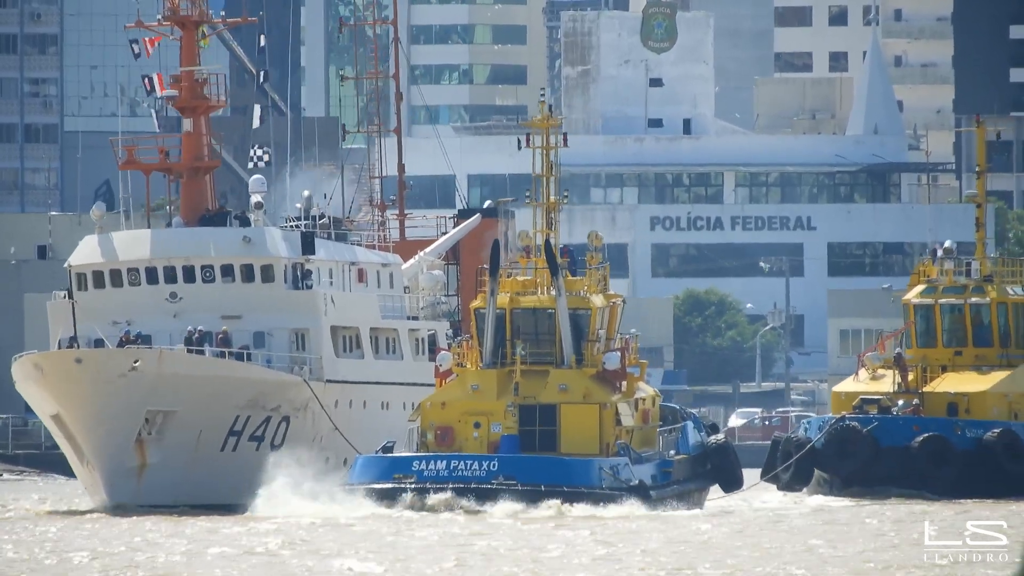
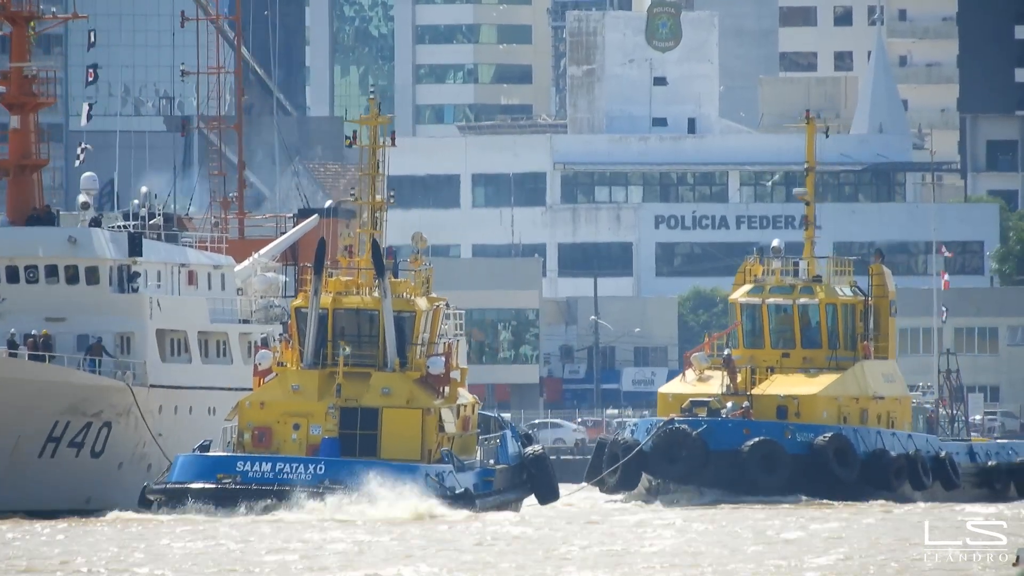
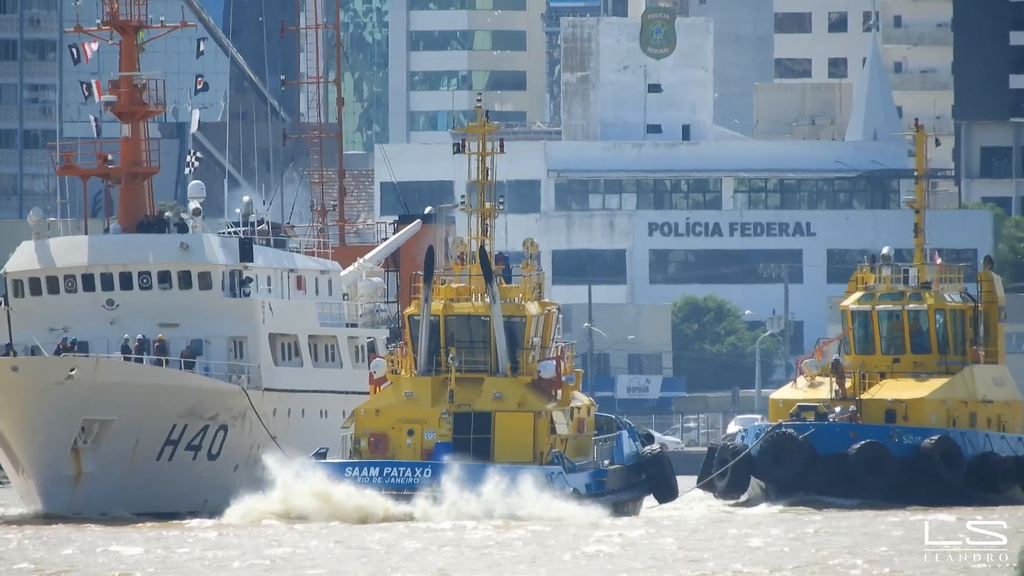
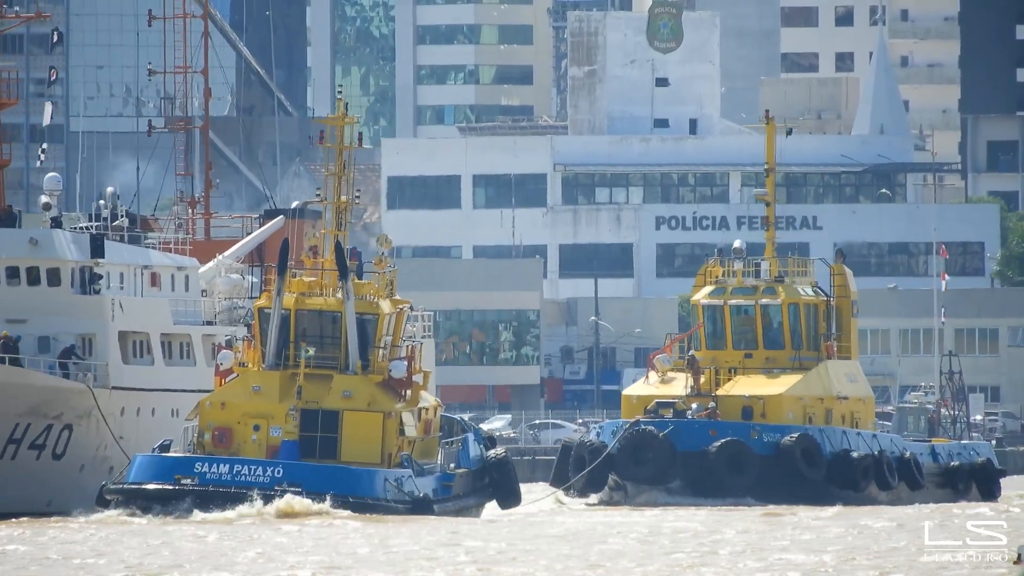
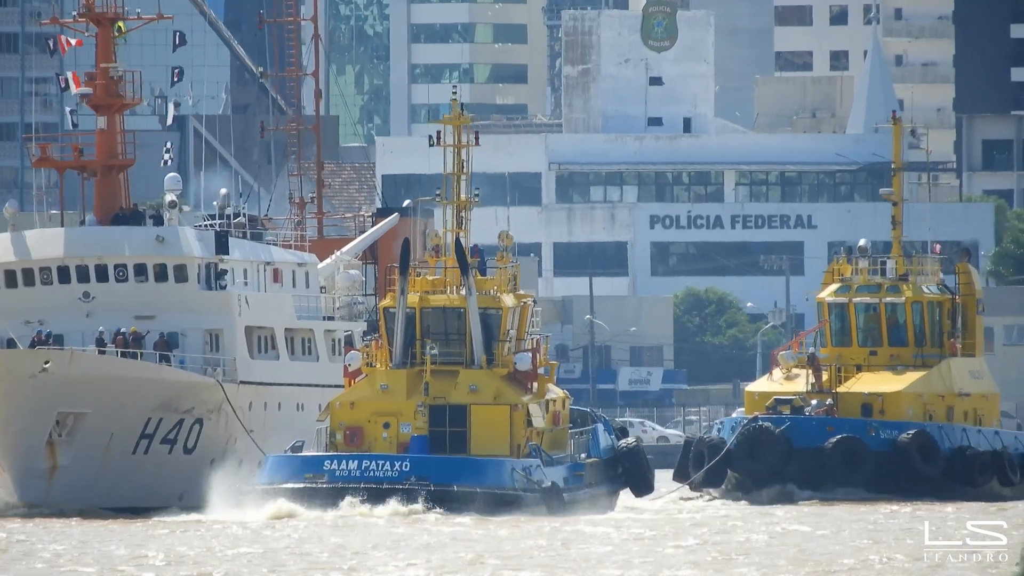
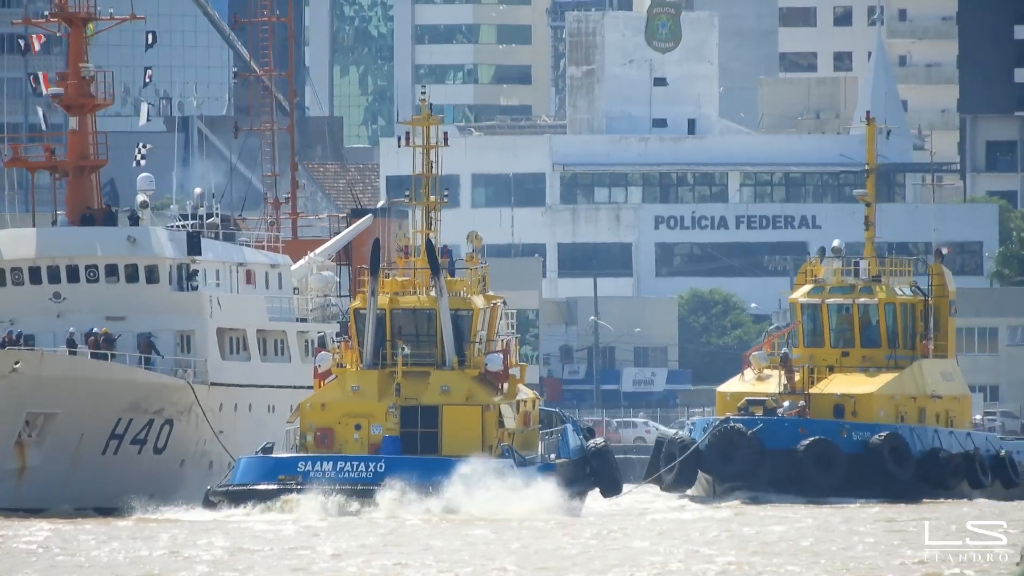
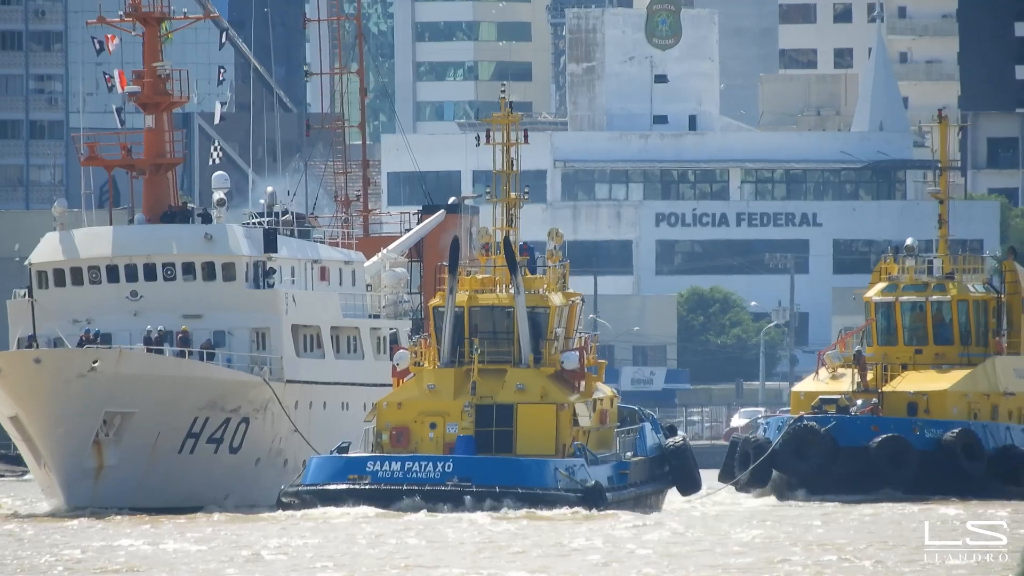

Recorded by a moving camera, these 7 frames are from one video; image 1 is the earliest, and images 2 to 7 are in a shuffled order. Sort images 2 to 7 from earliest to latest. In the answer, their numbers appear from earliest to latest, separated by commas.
7, 3, 5, 6, 2, 4
